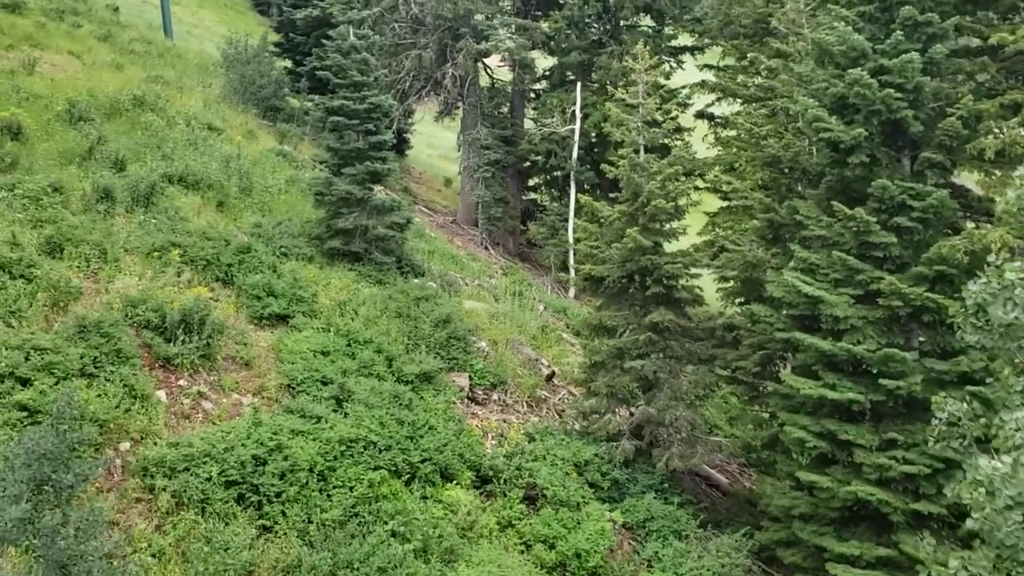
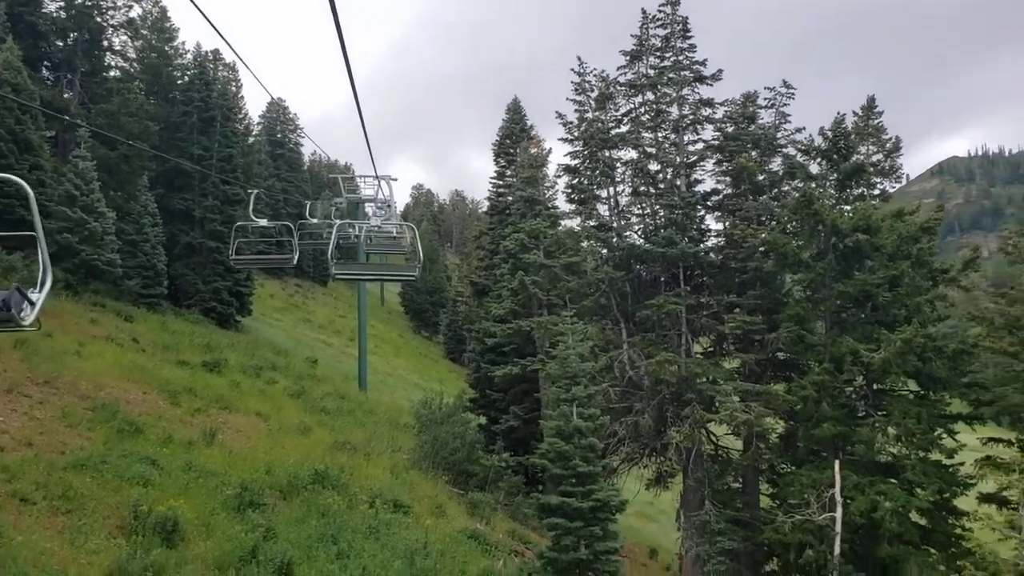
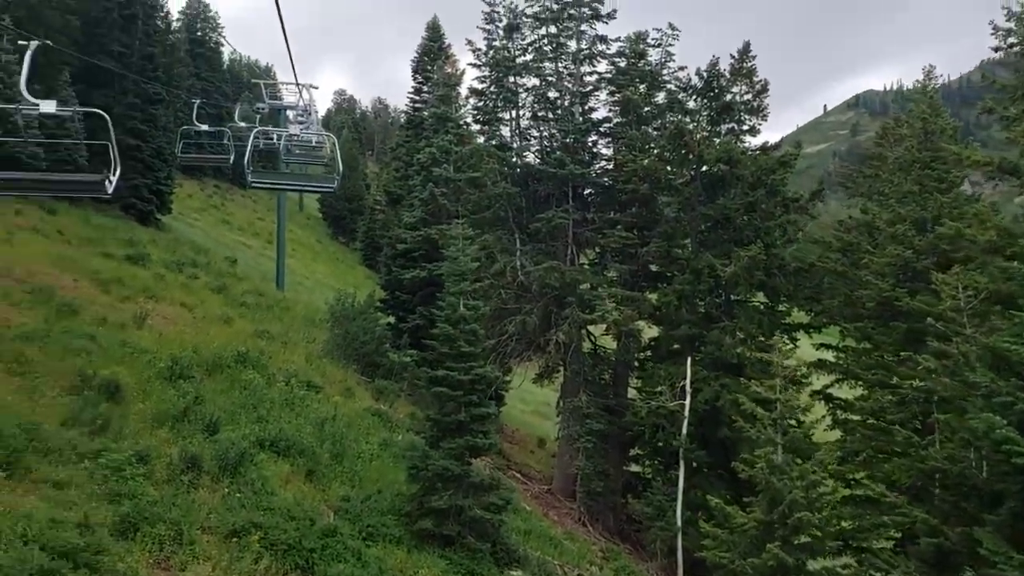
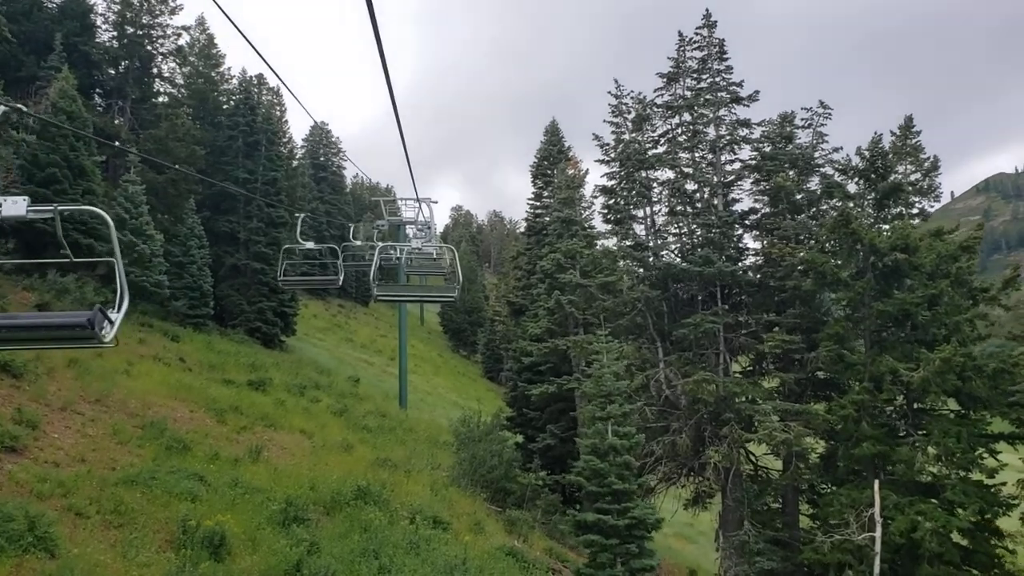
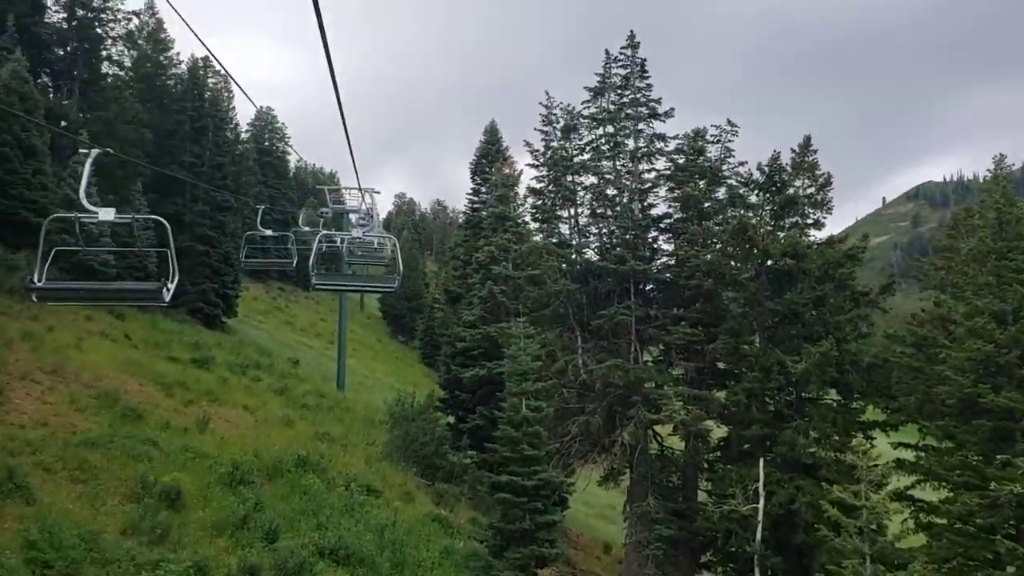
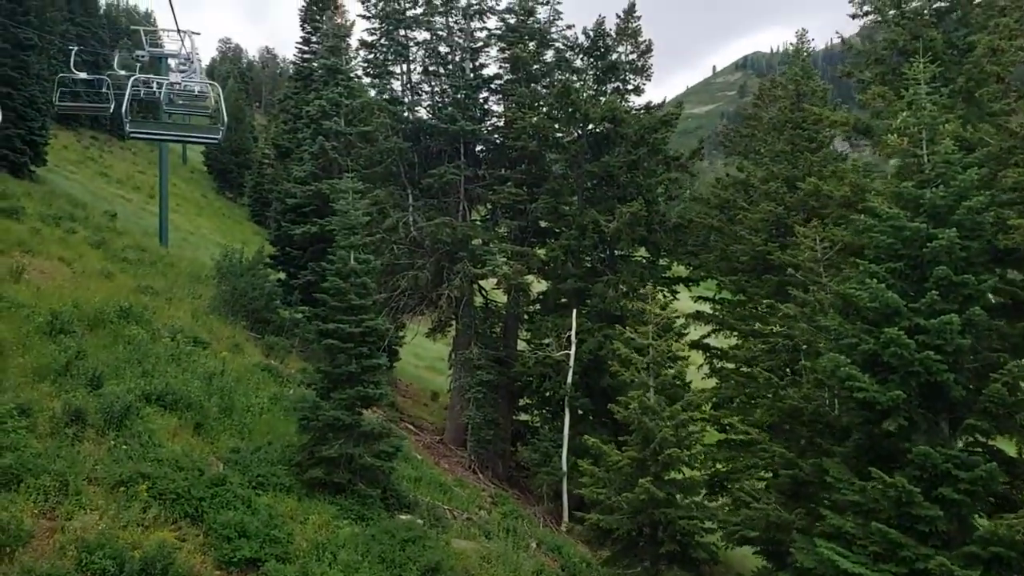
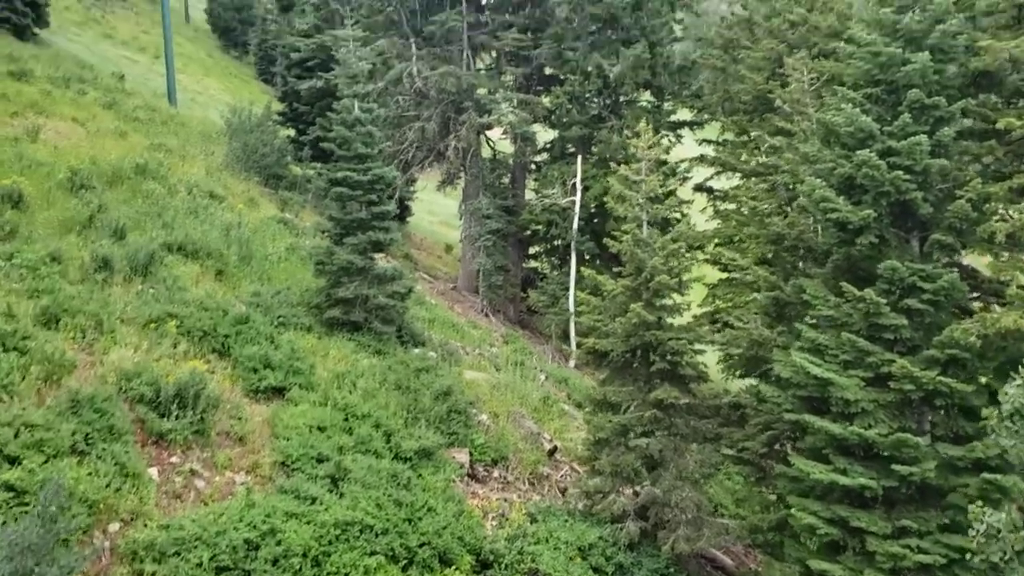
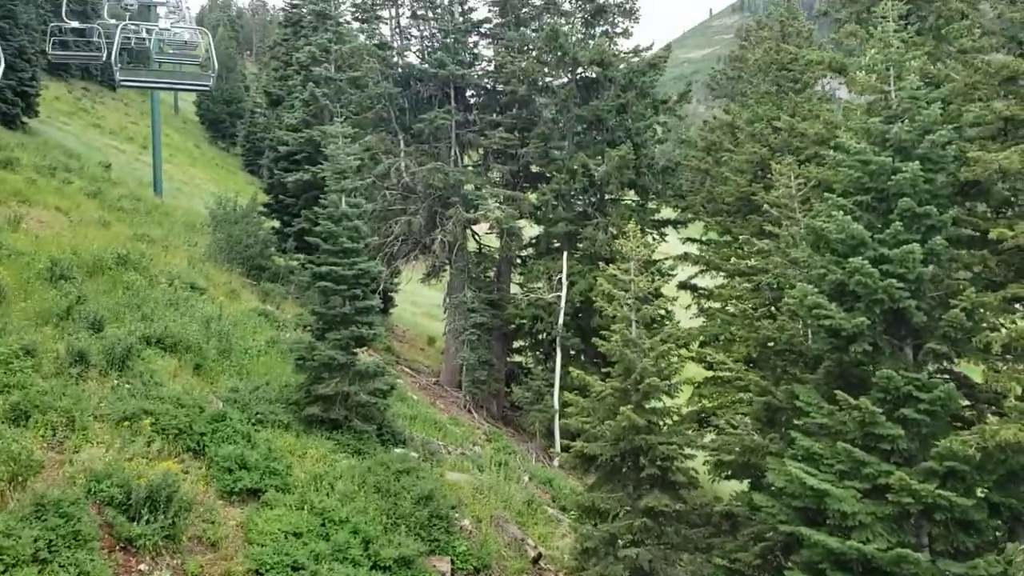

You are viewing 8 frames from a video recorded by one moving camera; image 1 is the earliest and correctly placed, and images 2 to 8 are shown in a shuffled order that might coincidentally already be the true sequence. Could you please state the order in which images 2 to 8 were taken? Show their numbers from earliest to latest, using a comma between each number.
7, 8, 6, 3, 5, 4, 2
